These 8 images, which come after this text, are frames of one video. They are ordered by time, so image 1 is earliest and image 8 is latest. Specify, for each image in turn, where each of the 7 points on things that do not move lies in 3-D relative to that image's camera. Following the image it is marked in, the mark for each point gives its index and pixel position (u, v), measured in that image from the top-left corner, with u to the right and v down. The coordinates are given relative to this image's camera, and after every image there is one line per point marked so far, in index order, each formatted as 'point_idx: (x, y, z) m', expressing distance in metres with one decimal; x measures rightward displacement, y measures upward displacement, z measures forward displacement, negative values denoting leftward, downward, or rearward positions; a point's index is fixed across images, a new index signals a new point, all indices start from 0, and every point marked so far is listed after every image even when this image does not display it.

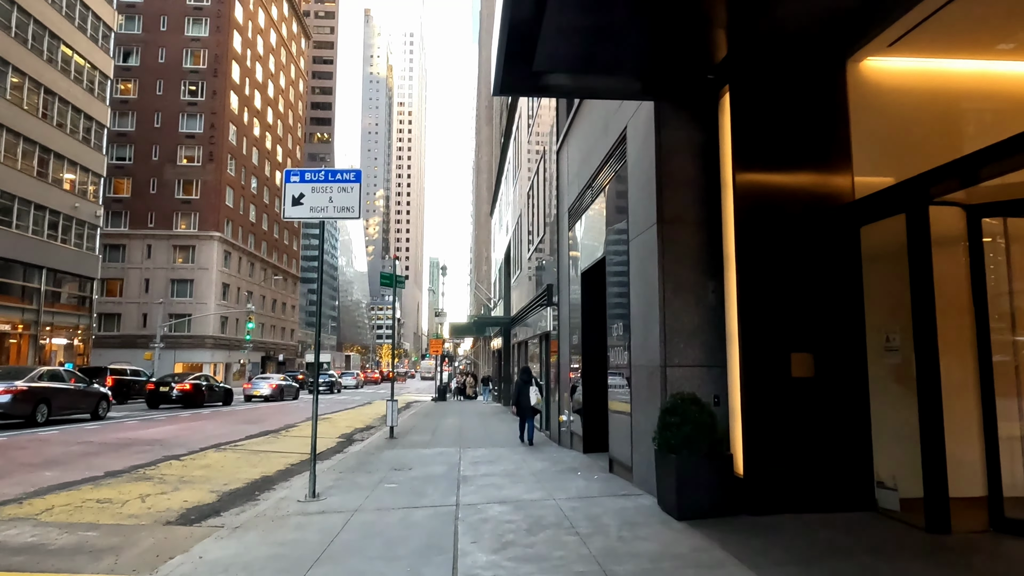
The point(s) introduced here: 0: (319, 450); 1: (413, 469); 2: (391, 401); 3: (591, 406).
0: (-4.4, -3.7, +15.1) m
1: (-1.6, -3.0, +10.9) m
2: (-3.1, -2.9, +17.1) m
3: (+1.4, -2.2, +12.0) m
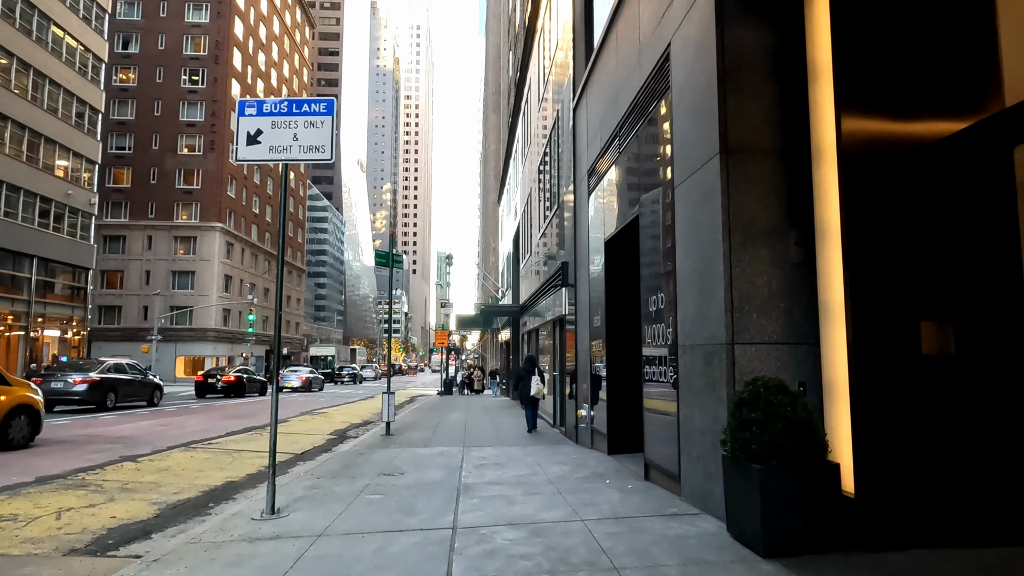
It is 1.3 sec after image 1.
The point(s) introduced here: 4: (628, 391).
0: (-4.2, -3.3, +13.4) m
1: (-1.5, -2.6, +9.1) m
2: (-2.9, -2.5, +15.3) m
3: (+1.6, -1.7, +10.1) m
4: (+1.8, -1.6, +10.2) m
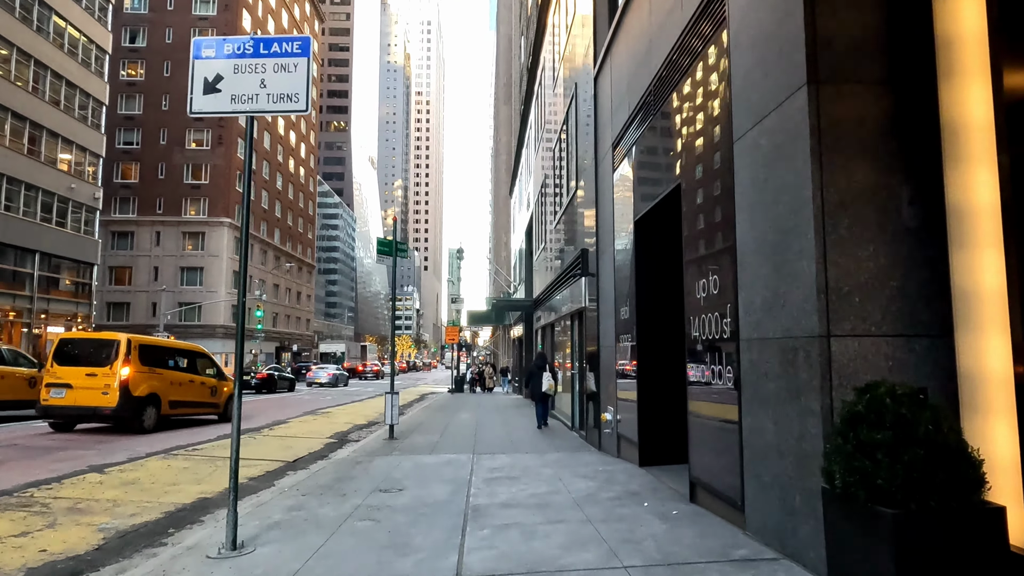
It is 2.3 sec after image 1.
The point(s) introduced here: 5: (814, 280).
0: (-3.9, -3.1, +12.2) m
1: (-1.3, -2.4, +7.8) m
2: (-2.6, -2.3, +14.1) m
3: (+1.8, -1.5, +8.8) m
4: (+2.0, -1.4, +8.8) m
5: (+1.9, 0.0, +4.1) m
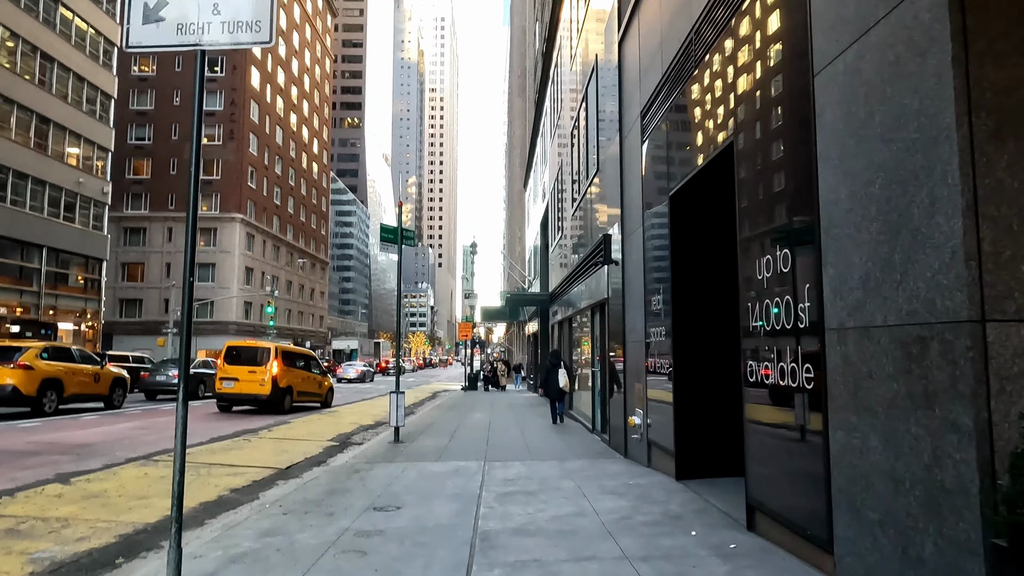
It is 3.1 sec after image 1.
0: (-3.7, -2.9, +11.1) m
1: (-1.1, -2.2, +6.7) m
2: (-2.3, -2.1, +13.0) m
3: (+2.0, -1.4, +7.6) m
4: (+2.2, -1.2, +7.6) m
5: (+1.9, +0.2, +2.9) m
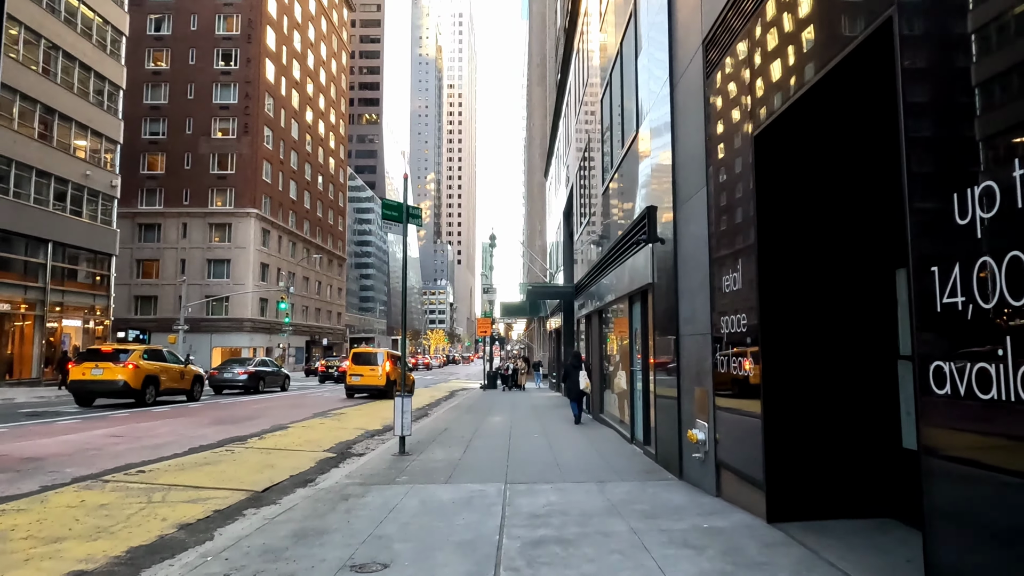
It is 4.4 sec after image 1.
0: (-3.3, -2.7, +9.3) m
1: (-0.9, -2.0, +4.7) m
2: (-1.9, -1.8, +11.1) m
3: (+2.3, -1.1, +5.6) m
4: (+2.4, -1.0, +5.6) m
5: (+2.1, +0.4, +0.9) m
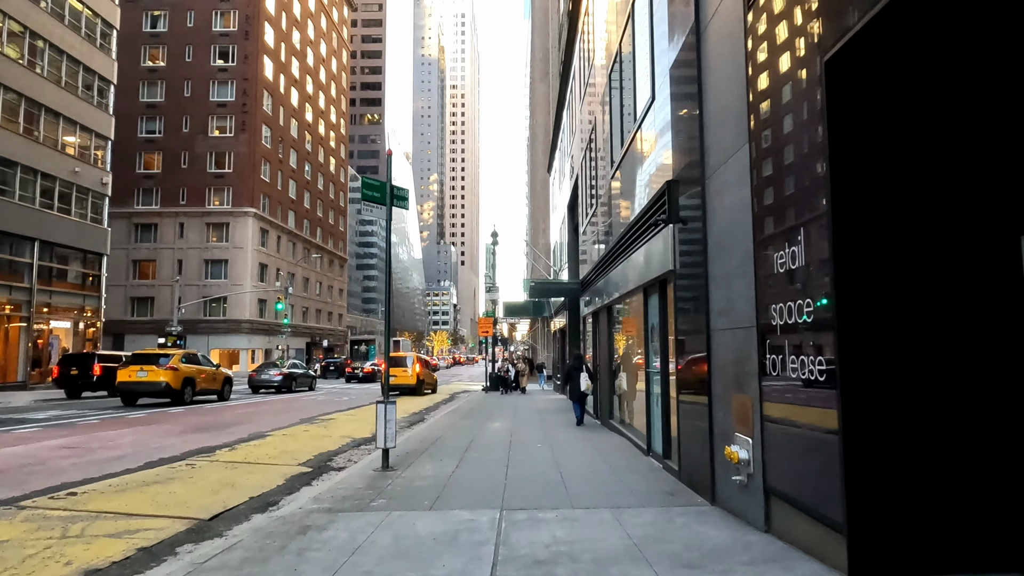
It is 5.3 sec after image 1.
0: (-3.3, -2.5, +7.9) m
1: (-0.9, -1.9, +3.3) m
2: (-1.9, -1.7, +9.7) m
3: (+2.2, -1.0, +4.2) m
4: (+2.4, -0.8, +4.2) m
5: (+2.0, +0.6, -0.6) m
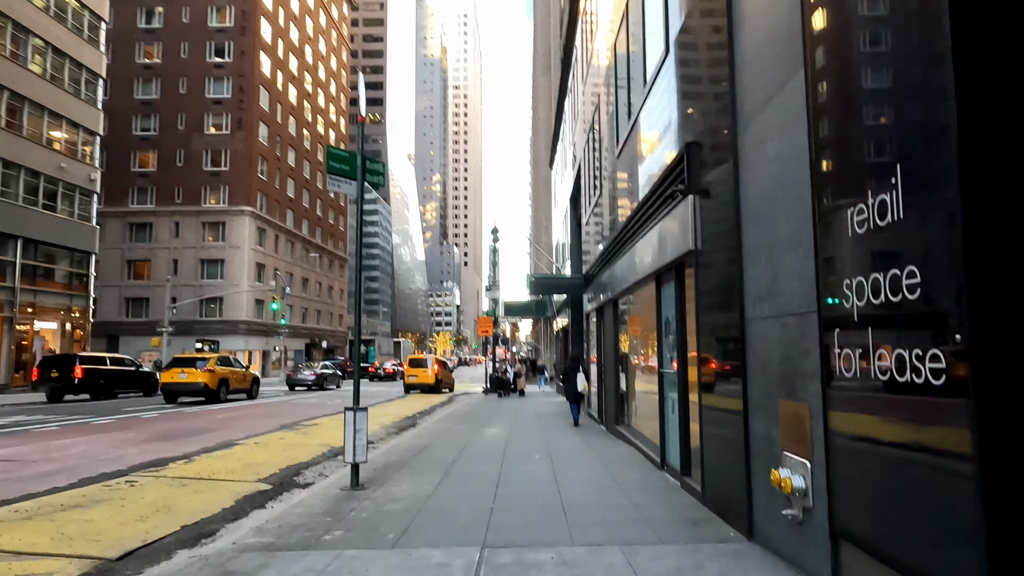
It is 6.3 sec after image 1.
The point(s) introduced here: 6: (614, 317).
0: (-3.4, -2.4, +6.5) m
1: (-1.1, -1.7, +1.9) m
2: (-2.0, -1.5, +8.3) m
3: (+2.1, -0.8, +2.7) m
4: (+2.3, -0.6, +2.8) m
5: (+1.8, +0.8, -2.0) m
6: (+2.4, -0.5, +15.0) m
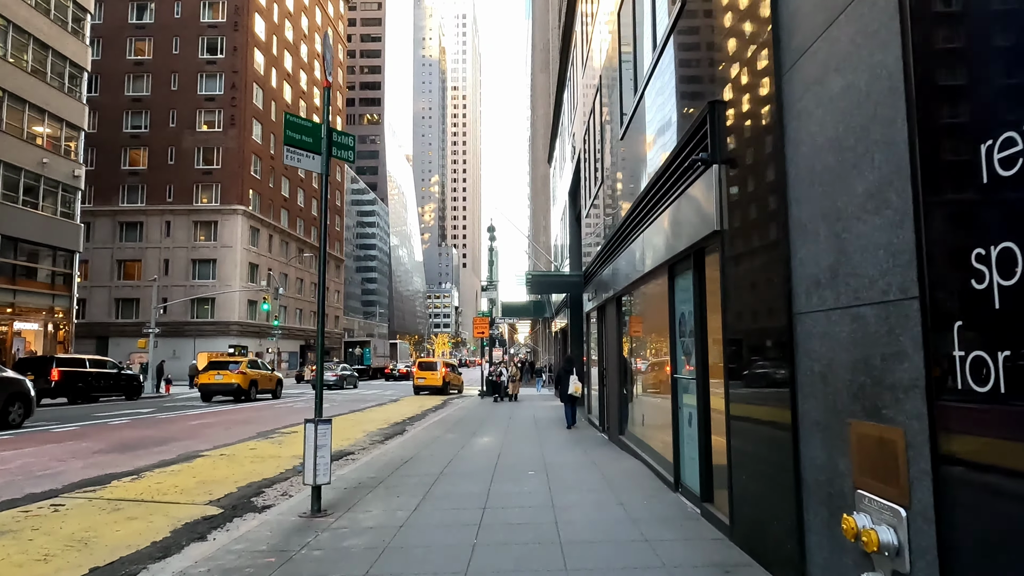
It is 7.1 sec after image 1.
0: (-3.5, -2.3, +5.2) m
1: (-1.2, -1.6, +0.7) m
2: (-2.1, -1.4, +7.1) m
3: (+2.0, -0.7, +1.5) m
4: (+2.1, -0.5, +1.5) m
5: (+1.7, +0.9, -3.2) m
6: (+2.3, -0.5, +13.8) m
